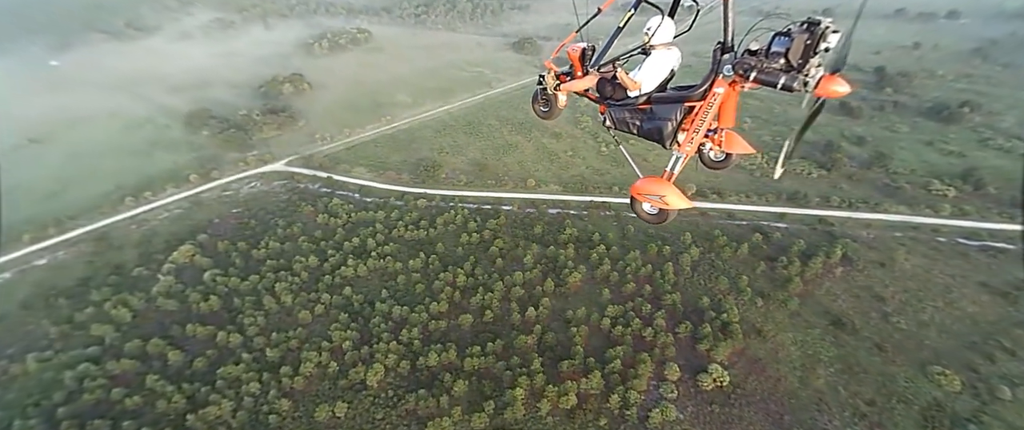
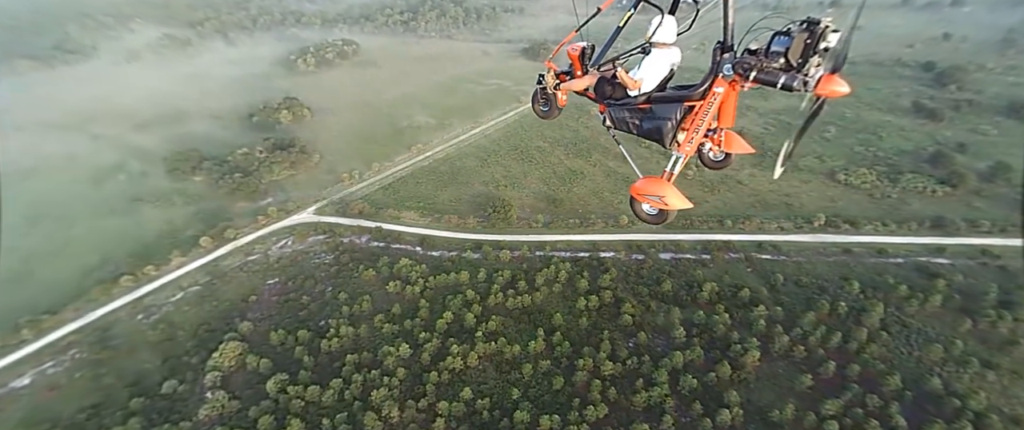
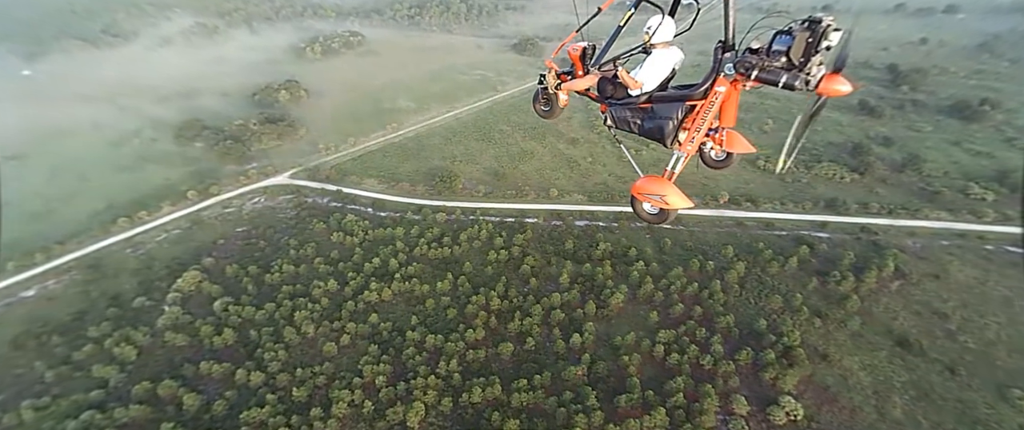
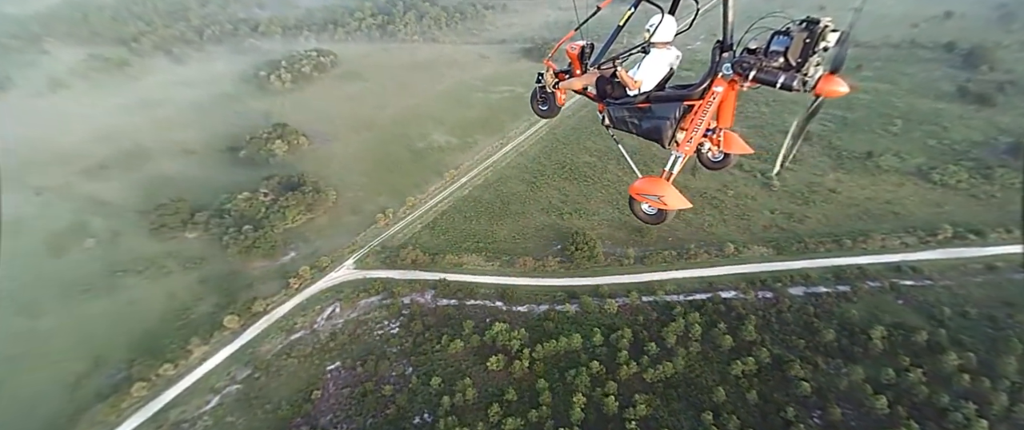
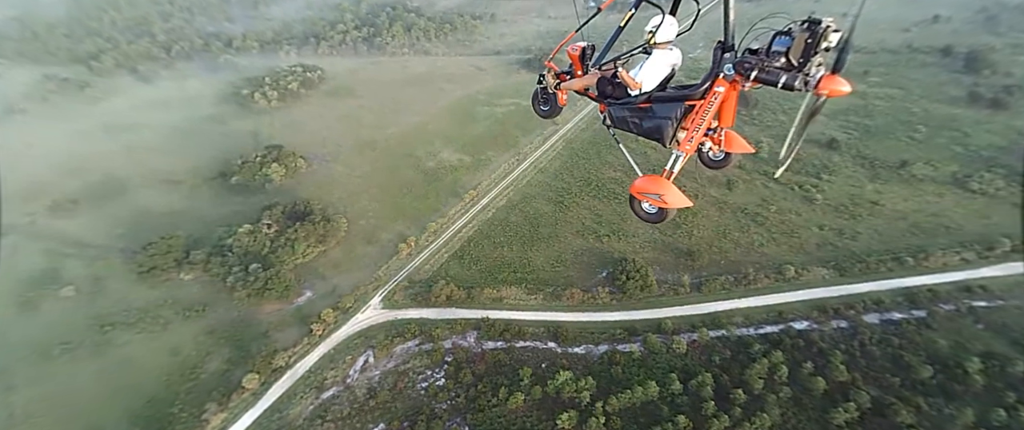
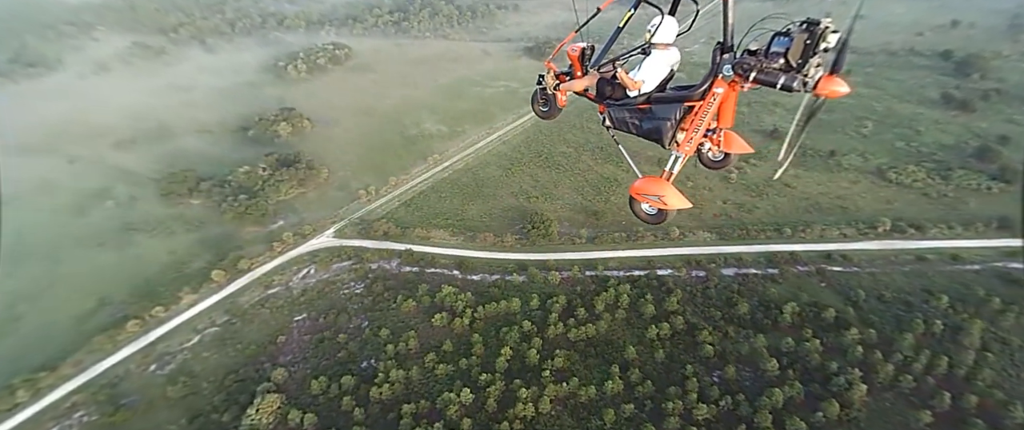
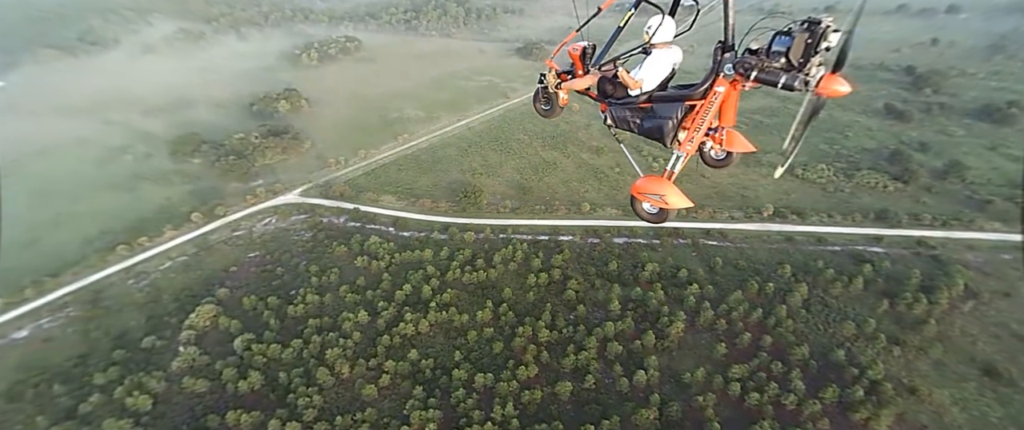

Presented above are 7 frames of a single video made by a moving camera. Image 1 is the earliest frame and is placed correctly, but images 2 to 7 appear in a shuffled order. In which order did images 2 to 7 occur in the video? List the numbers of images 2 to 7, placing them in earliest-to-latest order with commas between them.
3, 7, 2, 6, 4, 5
